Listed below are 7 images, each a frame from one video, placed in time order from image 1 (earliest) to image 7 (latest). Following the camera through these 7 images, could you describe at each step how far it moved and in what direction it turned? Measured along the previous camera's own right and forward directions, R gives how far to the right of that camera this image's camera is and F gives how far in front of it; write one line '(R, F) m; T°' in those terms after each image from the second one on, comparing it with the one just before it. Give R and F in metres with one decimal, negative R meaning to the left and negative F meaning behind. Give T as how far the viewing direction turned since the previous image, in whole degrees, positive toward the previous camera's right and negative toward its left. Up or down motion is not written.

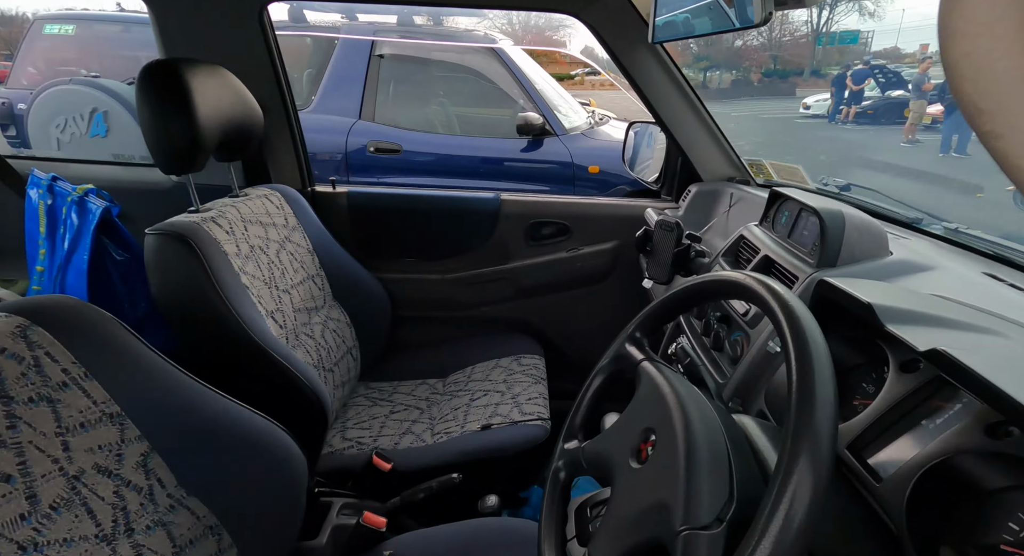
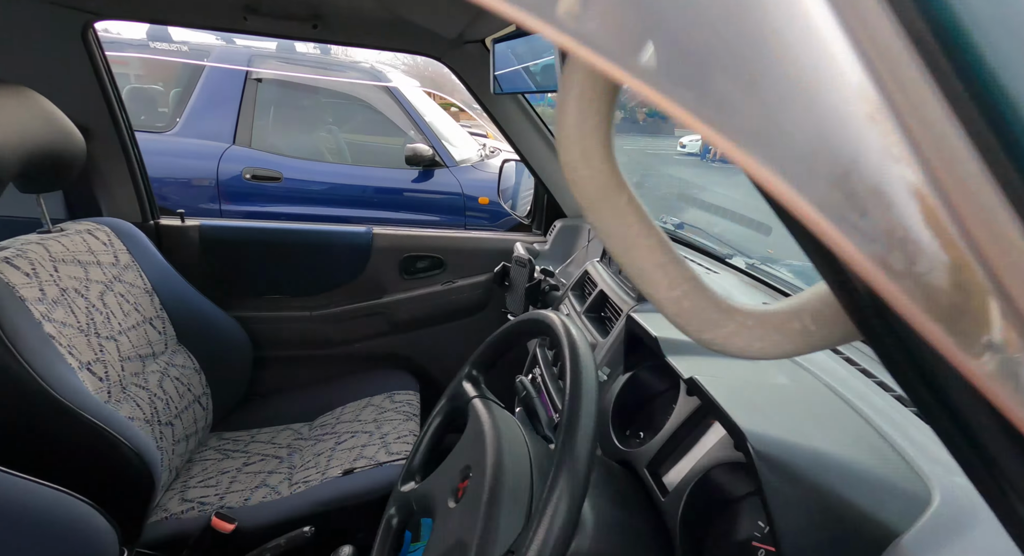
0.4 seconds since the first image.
(+0.1, 0.0) m; +10°
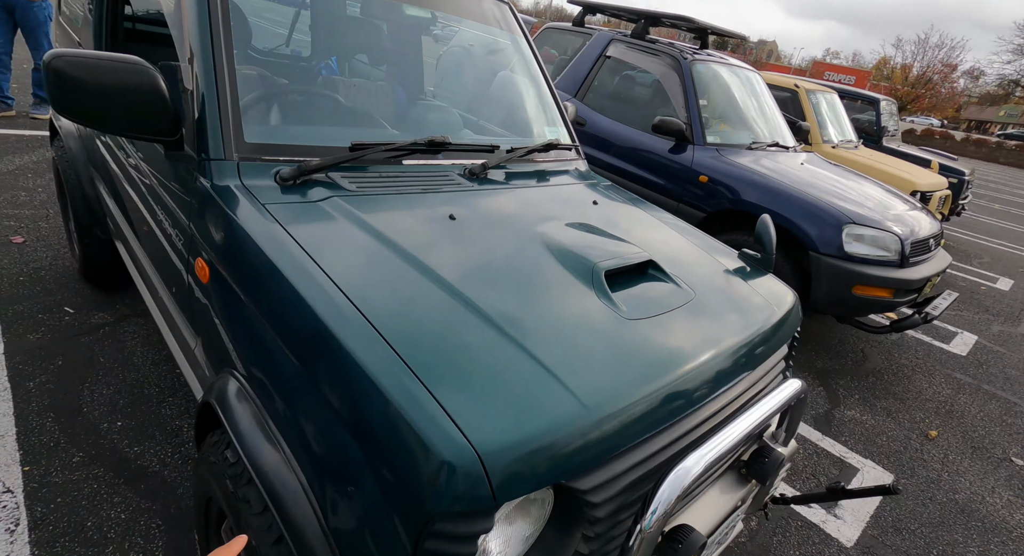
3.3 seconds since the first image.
(+2.3, +0.1) m; -54°
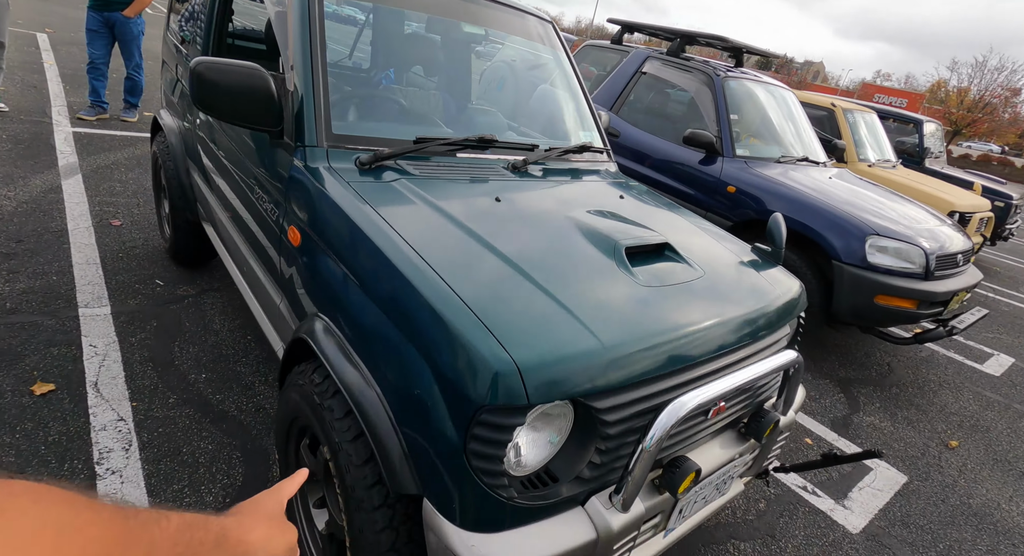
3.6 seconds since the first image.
(0.0, -0.3) m; -4°
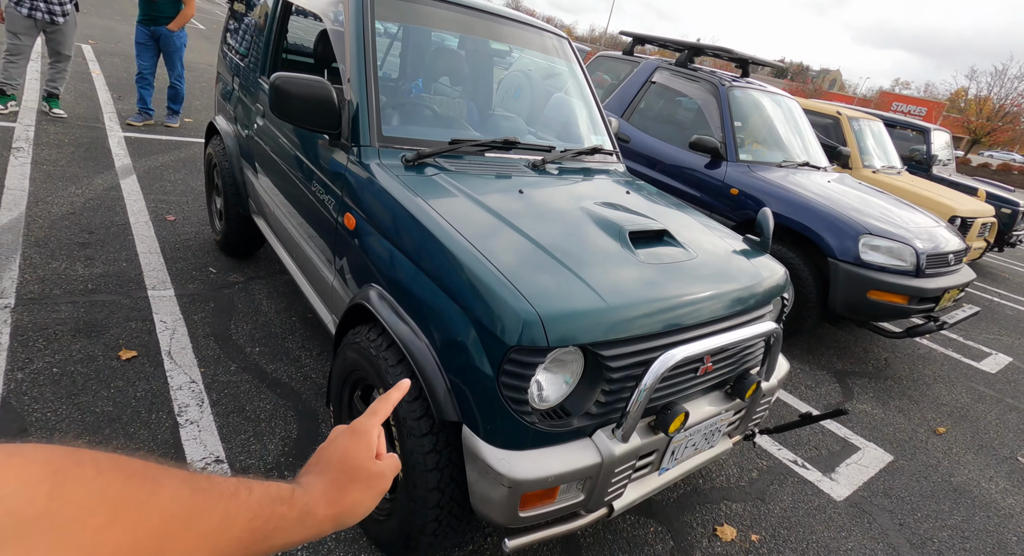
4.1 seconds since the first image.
(0.0, -0.3) m; -1°
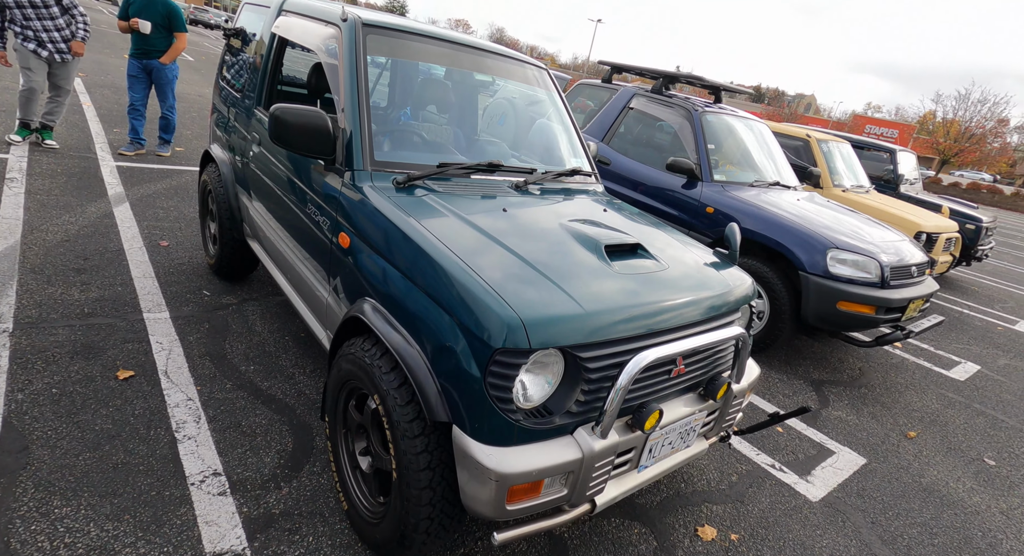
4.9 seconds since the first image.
(0.0, -0.1) m; +1°
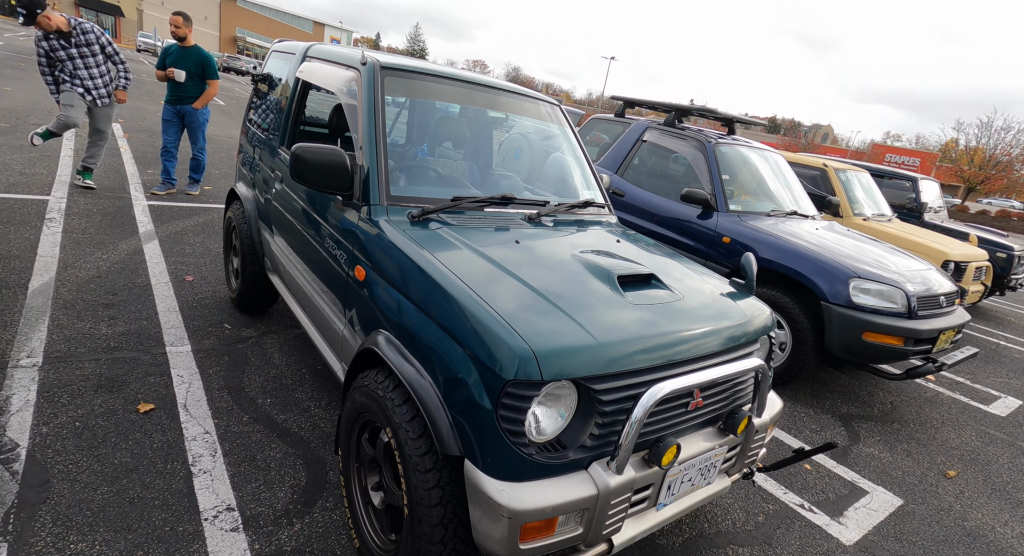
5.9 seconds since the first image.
(0.0, 0.0) m; -2°
